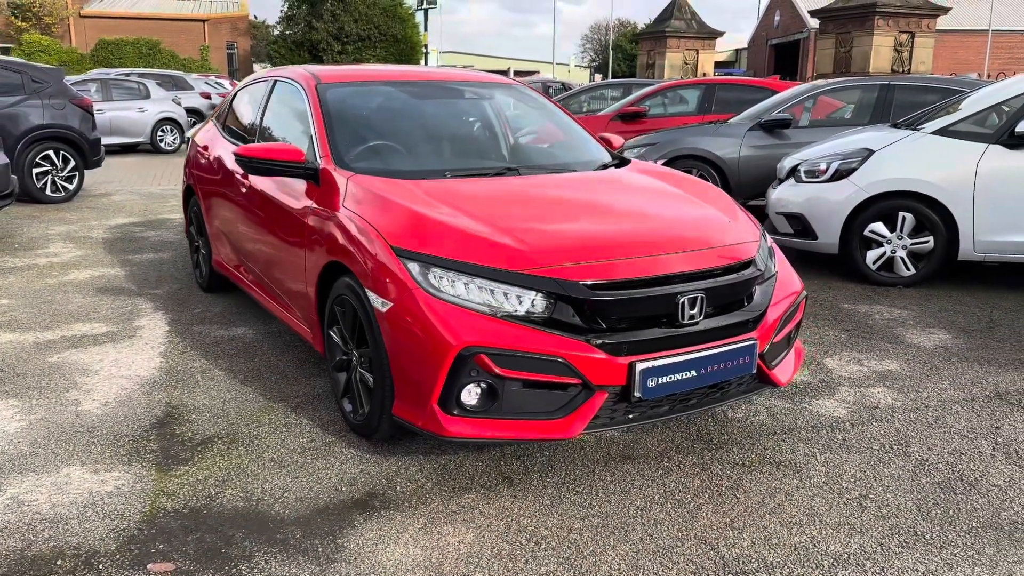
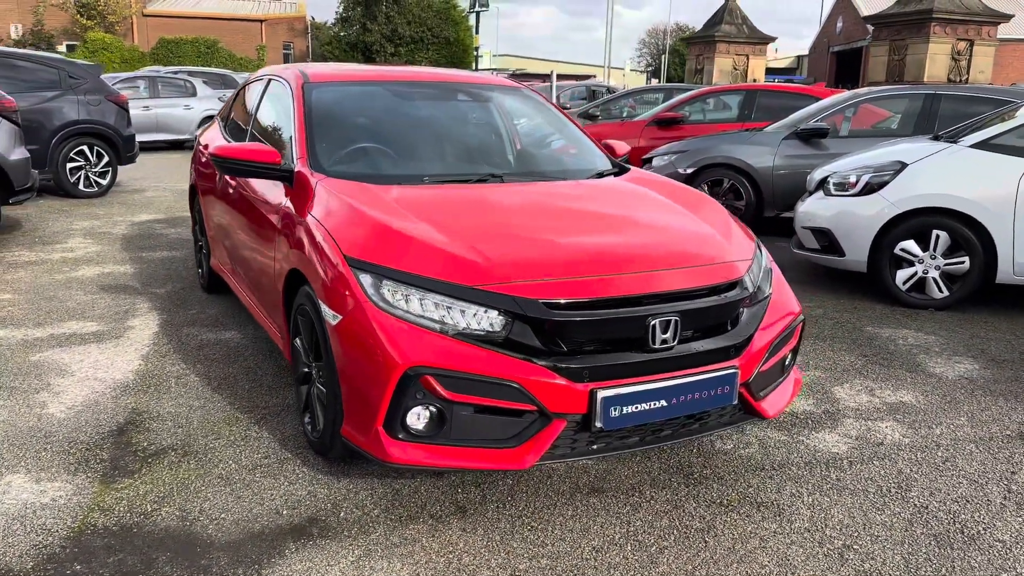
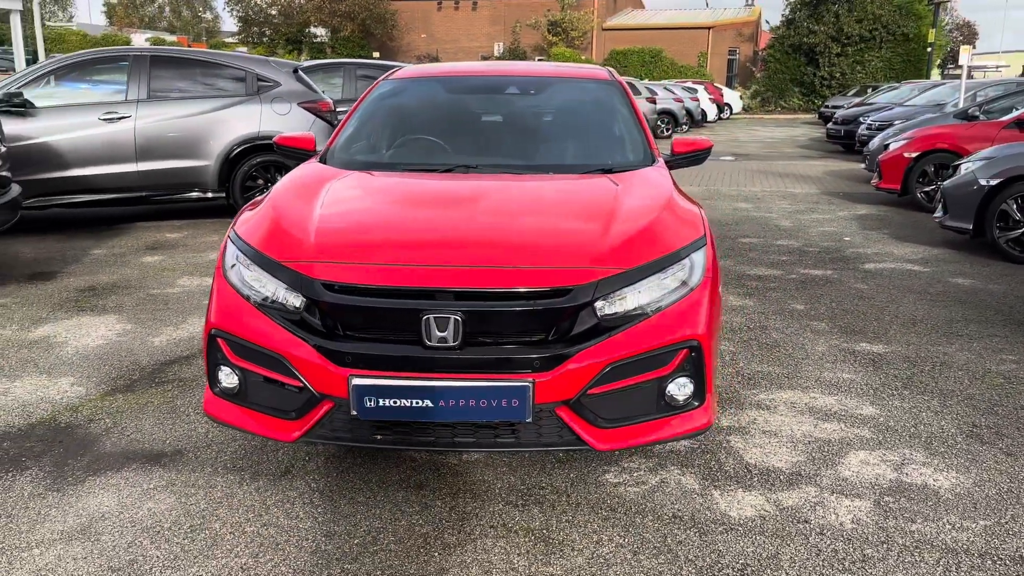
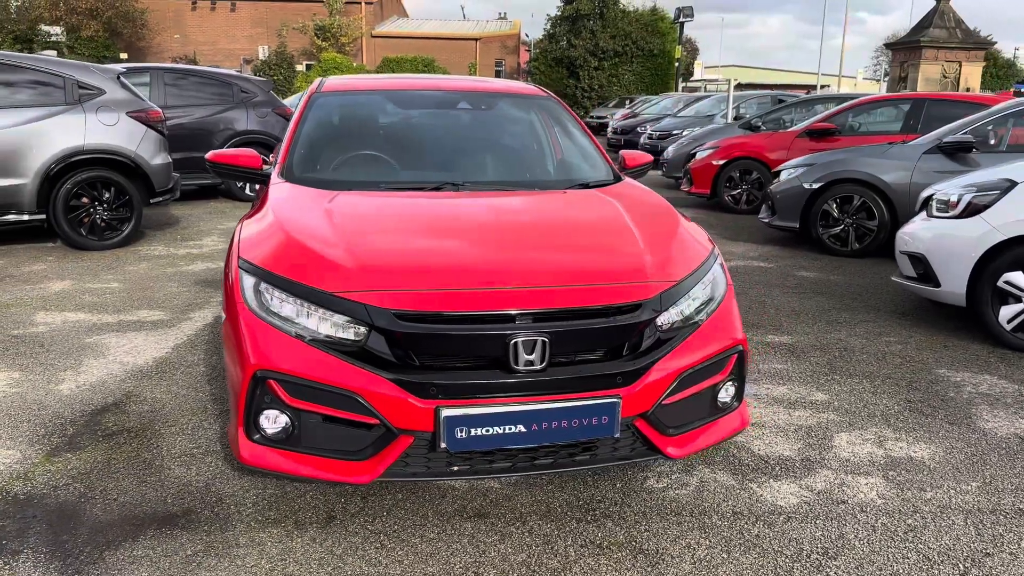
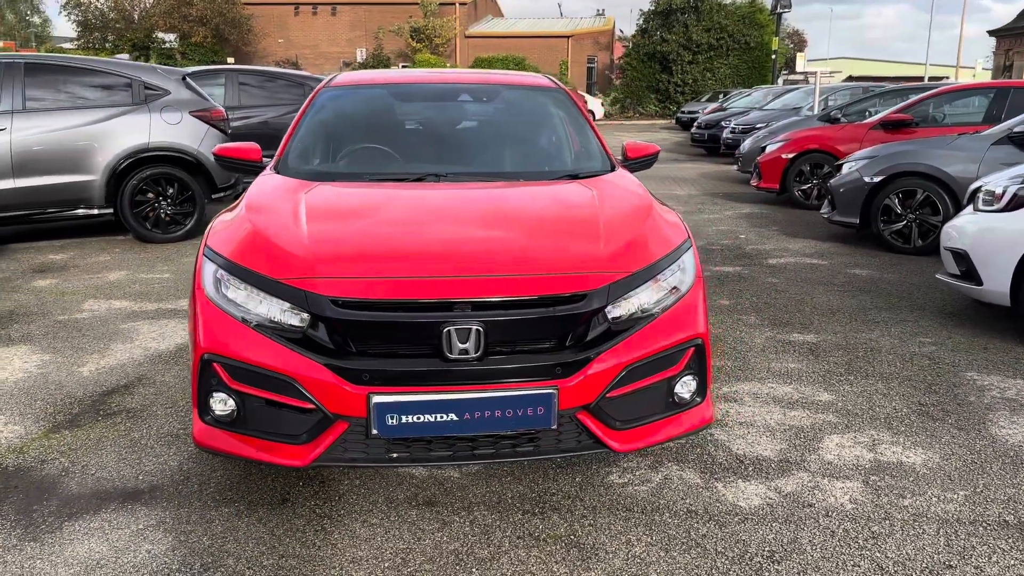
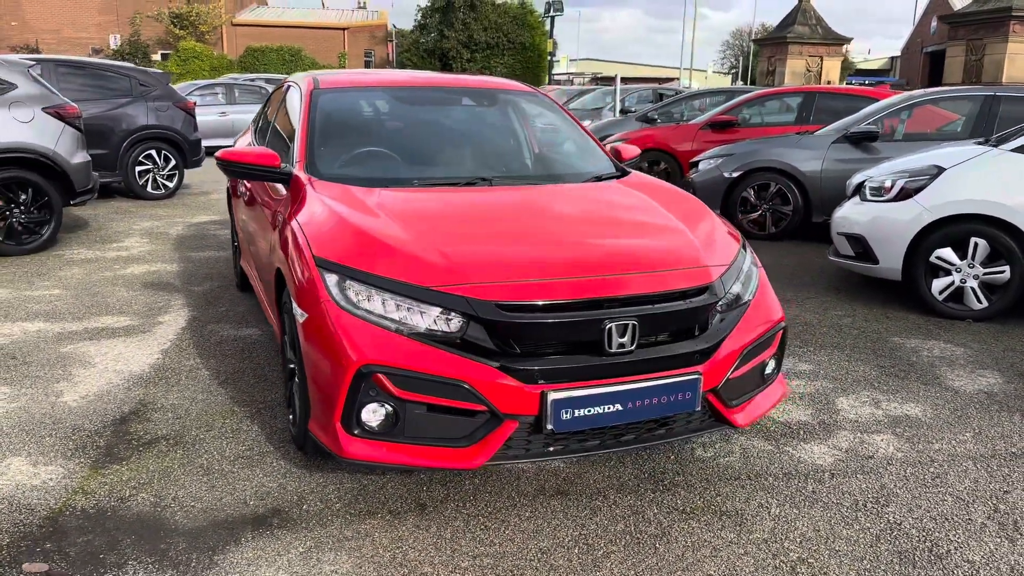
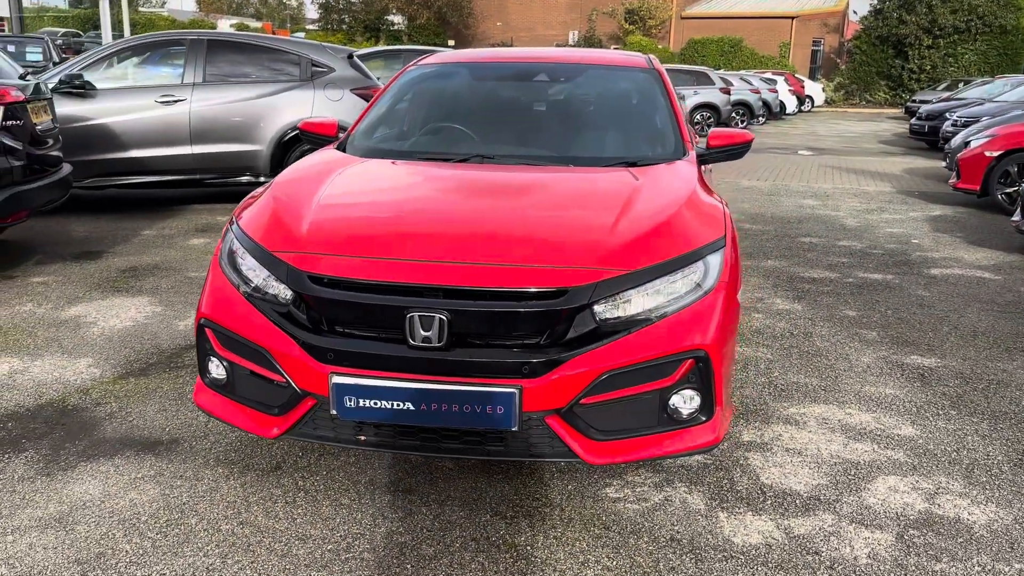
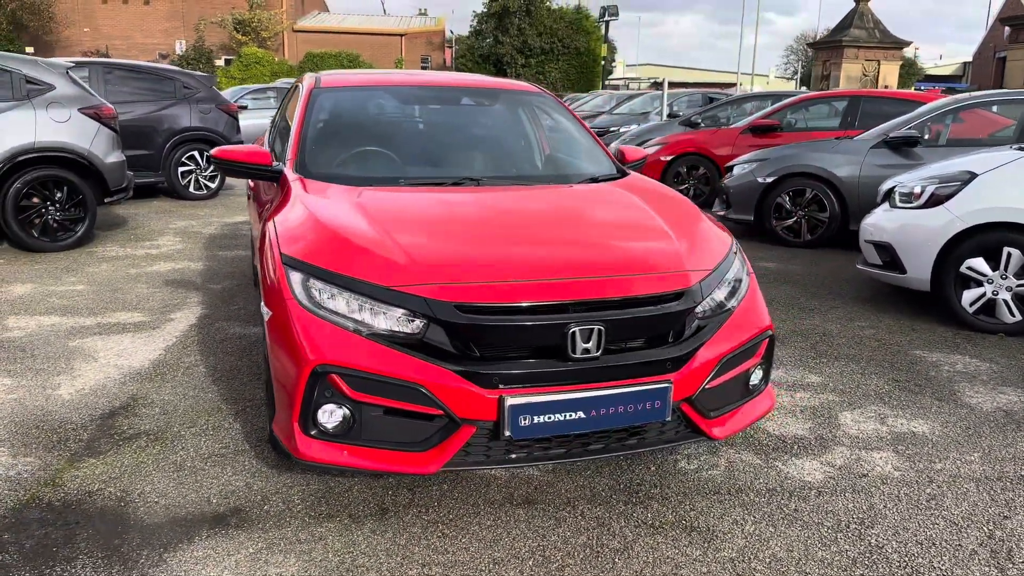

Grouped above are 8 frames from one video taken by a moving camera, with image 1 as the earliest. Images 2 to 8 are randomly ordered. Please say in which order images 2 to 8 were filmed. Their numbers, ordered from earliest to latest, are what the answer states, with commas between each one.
2, 6, 8, 4, 5, 3, 7
